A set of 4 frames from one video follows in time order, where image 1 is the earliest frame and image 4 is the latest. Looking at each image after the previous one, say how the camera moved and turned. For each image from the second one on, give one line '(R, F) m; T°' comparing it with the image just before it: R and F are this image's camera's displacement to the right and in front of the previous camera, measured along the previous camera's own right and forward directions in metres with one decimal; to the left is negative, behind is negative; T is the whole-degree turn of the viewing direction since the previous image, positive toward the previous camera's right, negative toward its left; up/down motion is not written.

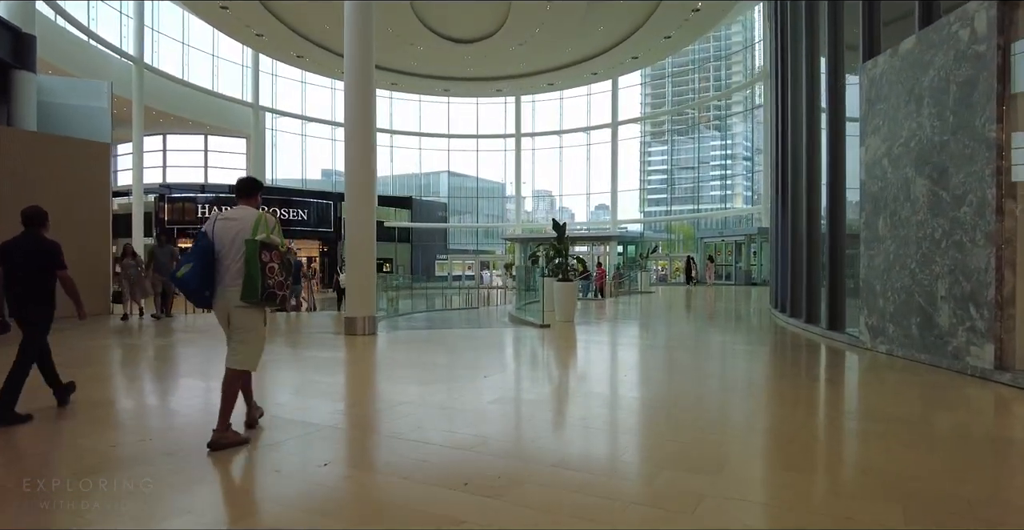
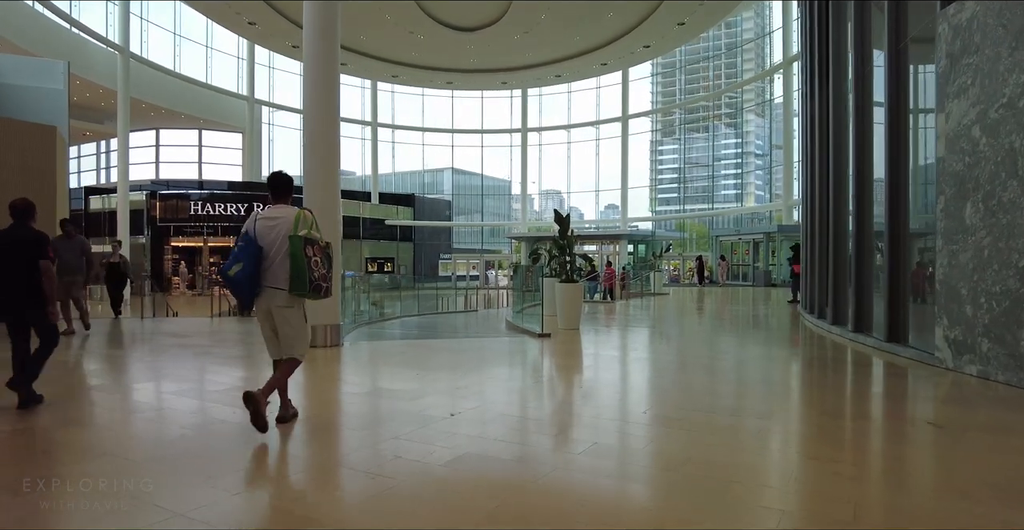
(+0.1, +0.4) m; -1°
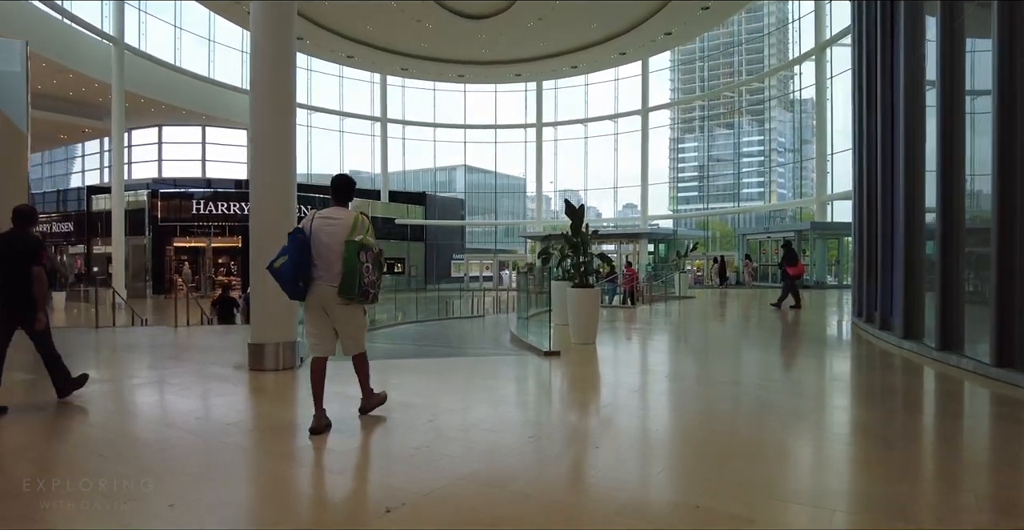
(+0.1, +0.5) m; -2°
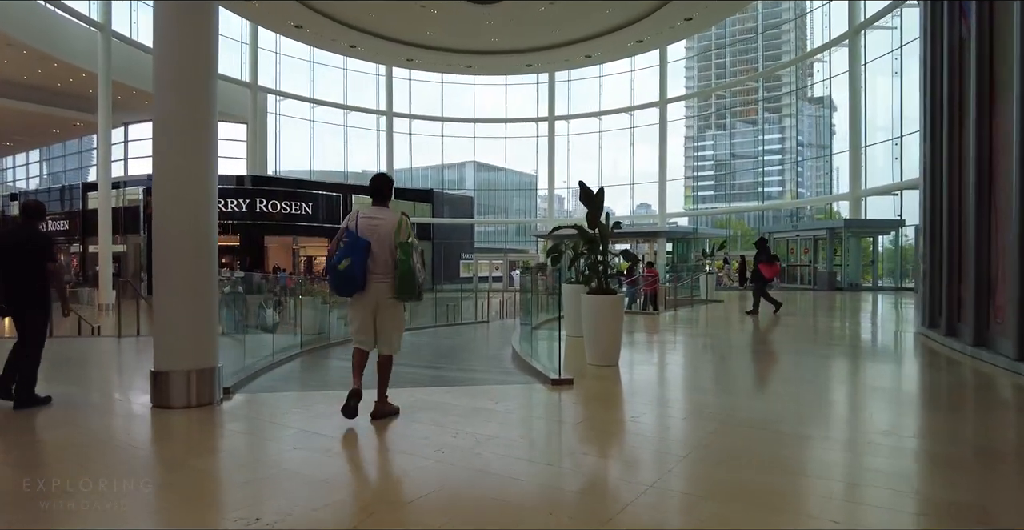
(0.0, +0.5) m; -1°
